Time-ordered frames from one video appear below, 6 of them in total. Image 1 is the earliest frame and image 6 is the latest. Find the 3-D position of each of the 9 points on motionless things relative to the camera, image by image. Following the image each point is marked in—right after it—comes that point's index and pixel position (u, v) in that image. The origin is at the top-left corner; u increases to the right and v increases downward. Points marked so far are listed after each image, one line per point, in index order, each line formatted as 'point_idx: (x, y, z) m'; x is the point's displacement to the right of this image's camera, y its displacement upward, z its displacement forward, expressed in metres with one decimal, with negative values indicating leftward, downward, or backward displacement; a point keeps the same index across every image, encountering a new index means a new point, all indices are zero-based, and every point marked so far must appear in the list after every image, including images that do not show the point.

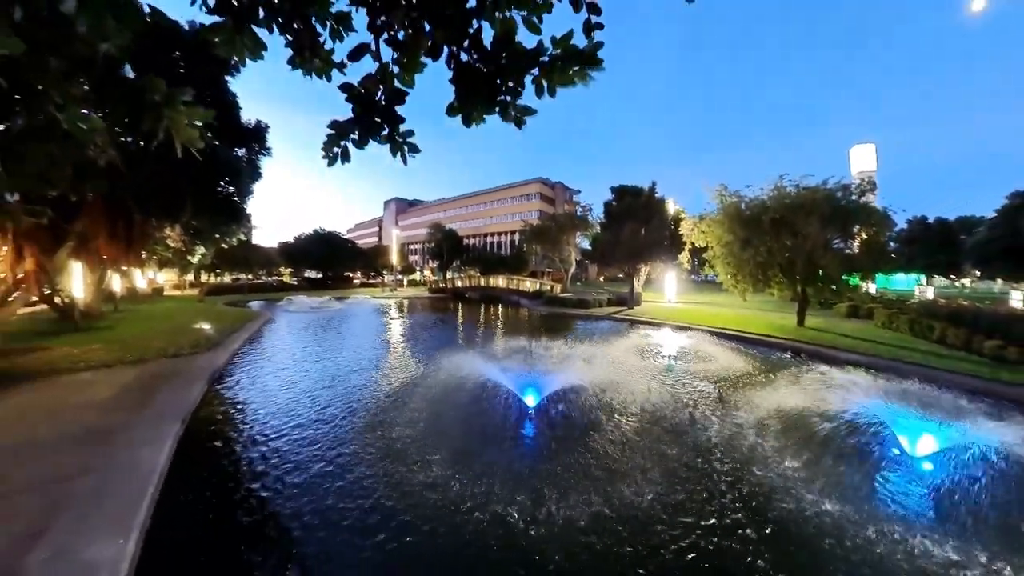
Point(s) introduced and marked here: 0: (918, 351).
0: (+10.7, -1.6, +10.8) m
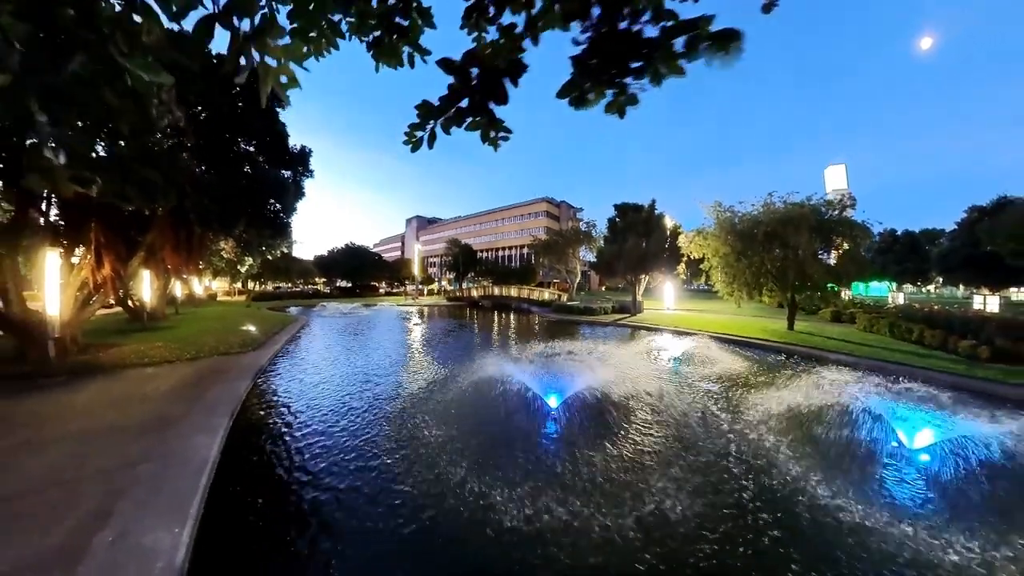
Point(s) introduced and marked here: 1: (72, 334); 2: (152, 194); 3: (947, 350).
0: (+11.1, -1.8, +11.7) m
1: (-10.5, -1.1, +10.2) m
2: (-7.4, +2.0, +8.4) m
3: (+12.2, -1.7, +11.7) m
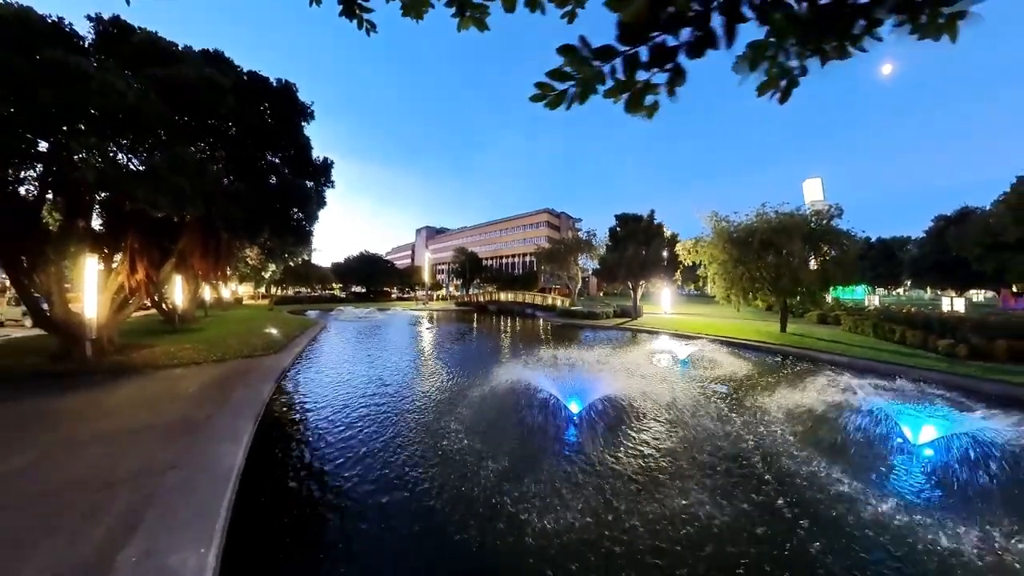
0: (+11.3, -1.9, +12.5) m
1: (-10.3, -1.2, +10.7) m
2: (-7.1, +1.9, +9.1) m
3: (+12.5, -1.8, +12.6) m
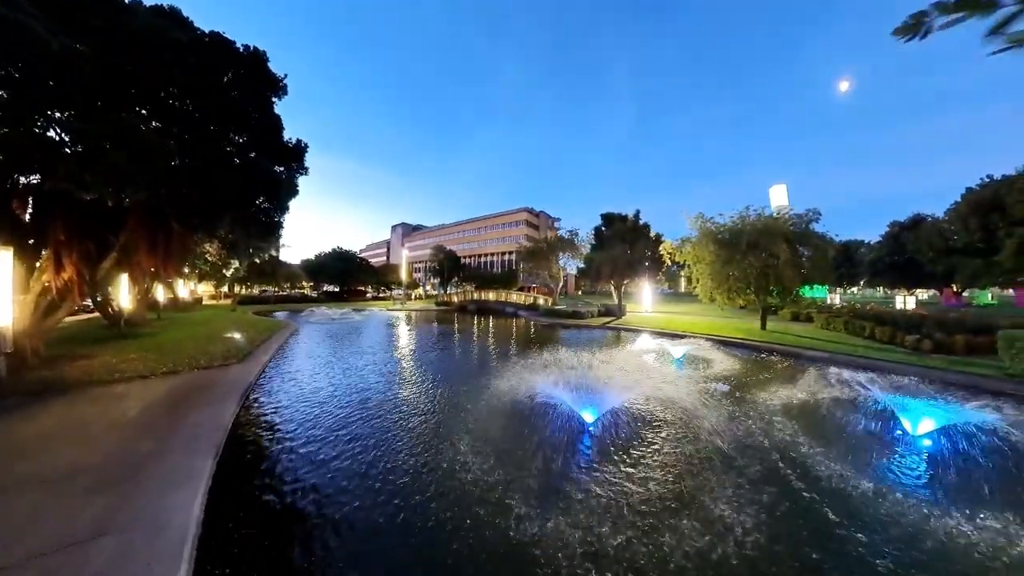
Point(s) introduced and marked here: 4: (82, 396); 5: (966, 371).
0: (+10.9, -1.8, +13.0) m
1: (-10.4, -1.2, +9.2) m
2: (-7.1, +1.9, +7.9) m
3: (+12.0, -1.7, +13.2) m
4: (-8.3, -2.1, +8.2) m
5: (+11.8, -2.1, +11.0) m
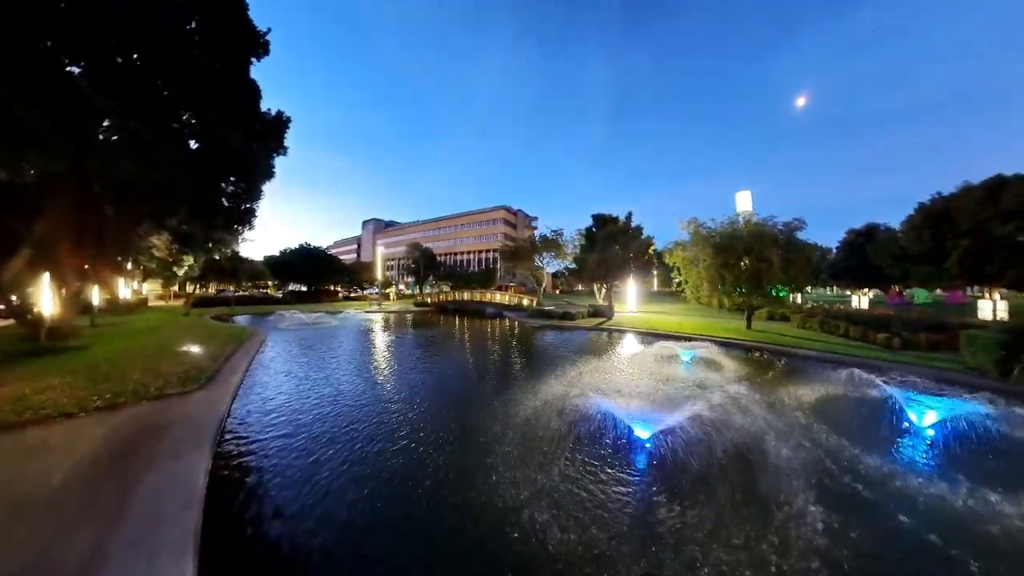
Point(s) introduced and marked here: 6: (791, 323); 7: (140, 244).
0: (+10.5, -1.8, +13.6) m
1: (-10.2, -1.2, +7.2) m
2: (-6.7, +1.9, +6.3) m
3: (+11.6, -1.7, +13.9) m
4: (-8.0, -2.0, +6.4) m
5: (+11.6, -2.1, +11.6) m
6: (+11.6, -1.5, +17.8) m
7: (-11.0, +1.2, +11.8) m
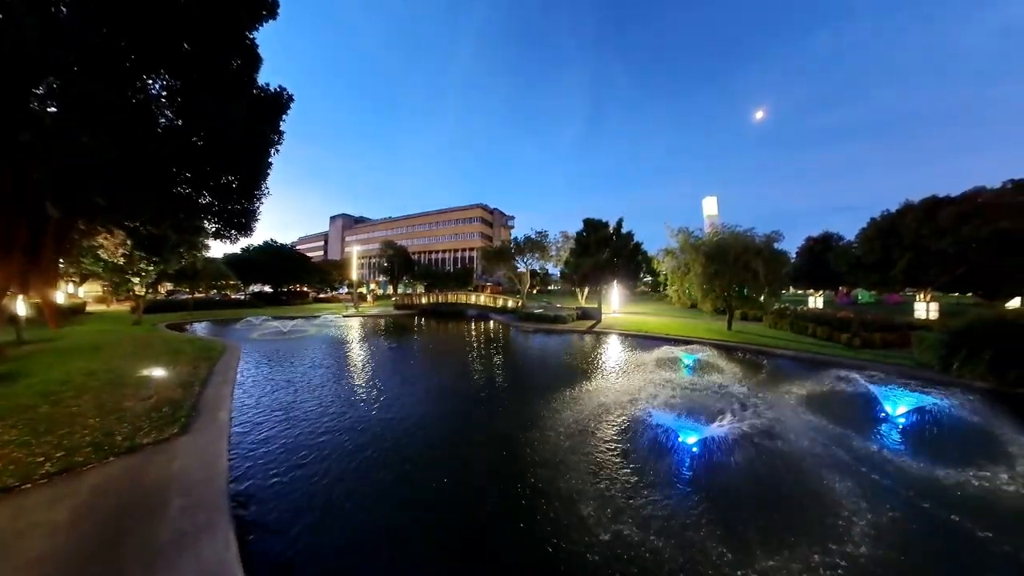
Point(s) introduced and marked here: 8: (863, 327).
0: (+10.0, -1.9, +14.2) m
1: (-9.7, -1.3, +5.3) m
2: (-6.2, +1.8, +4.8) m
3: (+11.1, -1.8, +14.7) m
4: (-7.5, -2.1, +4.9) m
5: (+11.4, -2.2, +12.5) m
6: (+10.5, -1.6, +18.6) m
7: (-11.2, +1.2, +9.8) m
8: (+12.0, -1.3, +14.6) m
